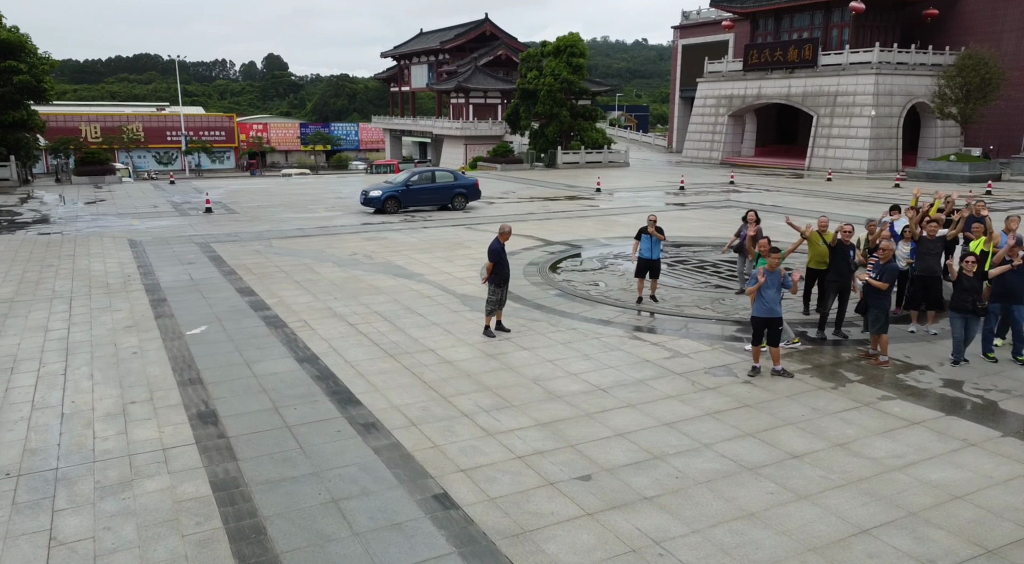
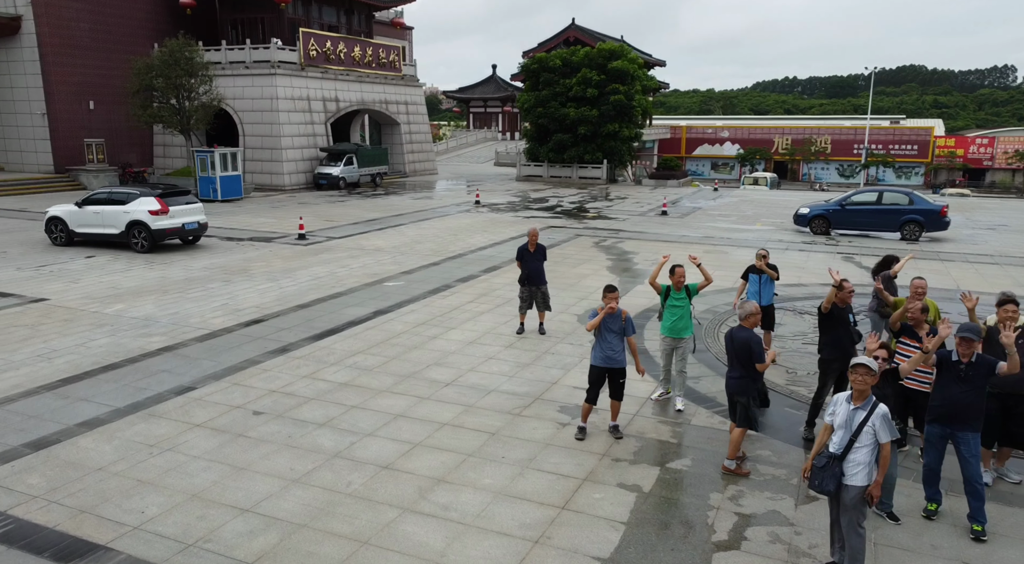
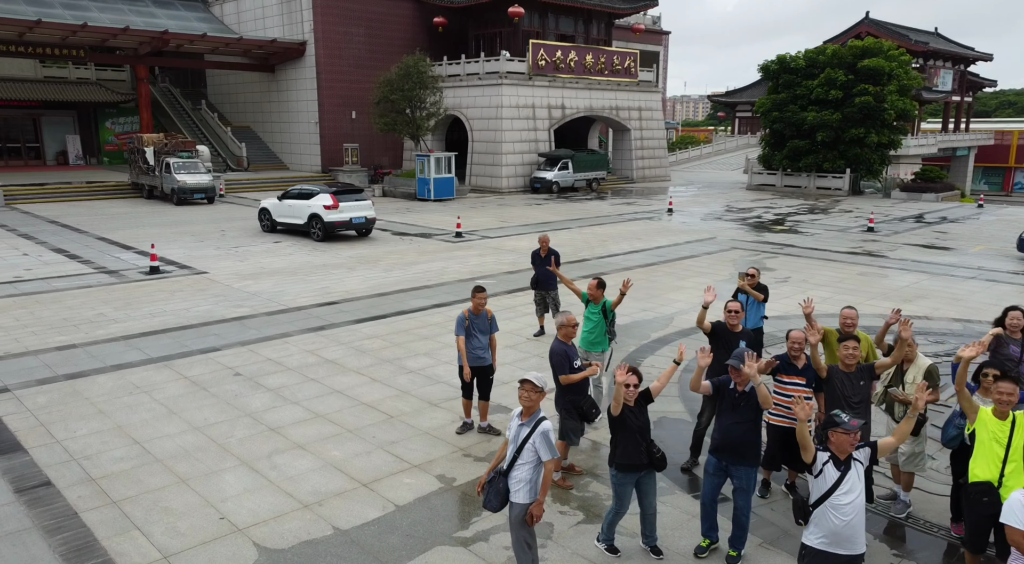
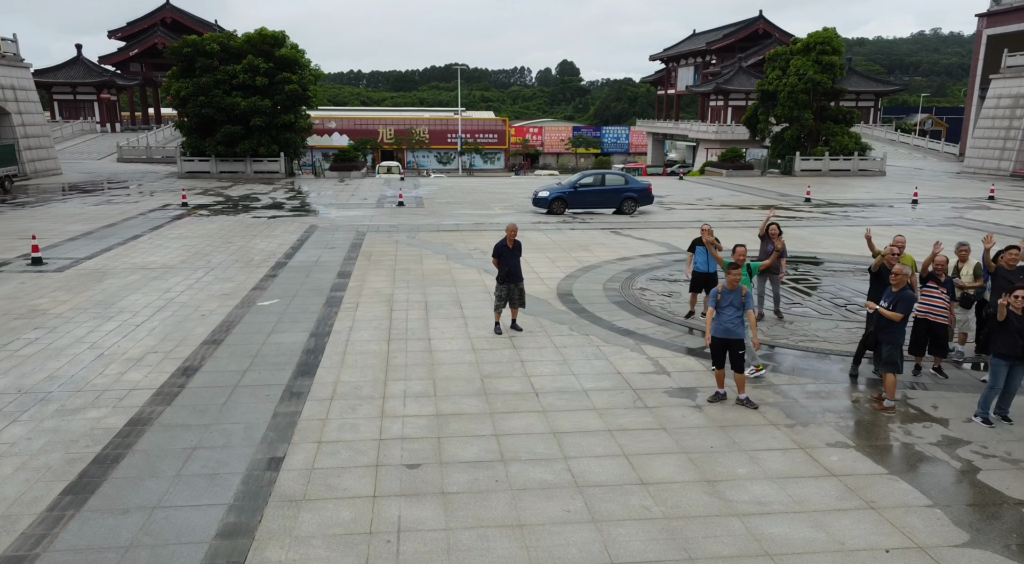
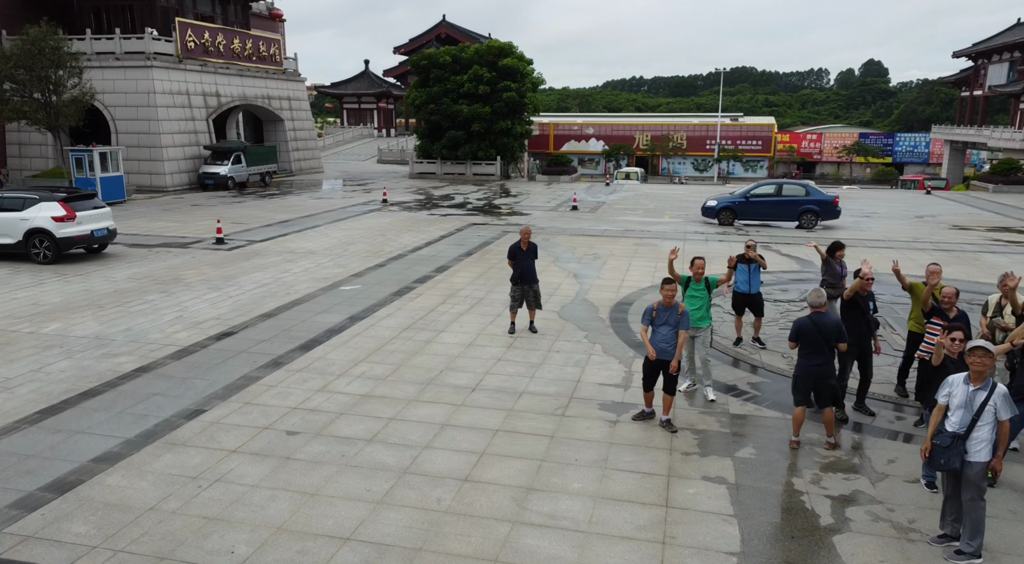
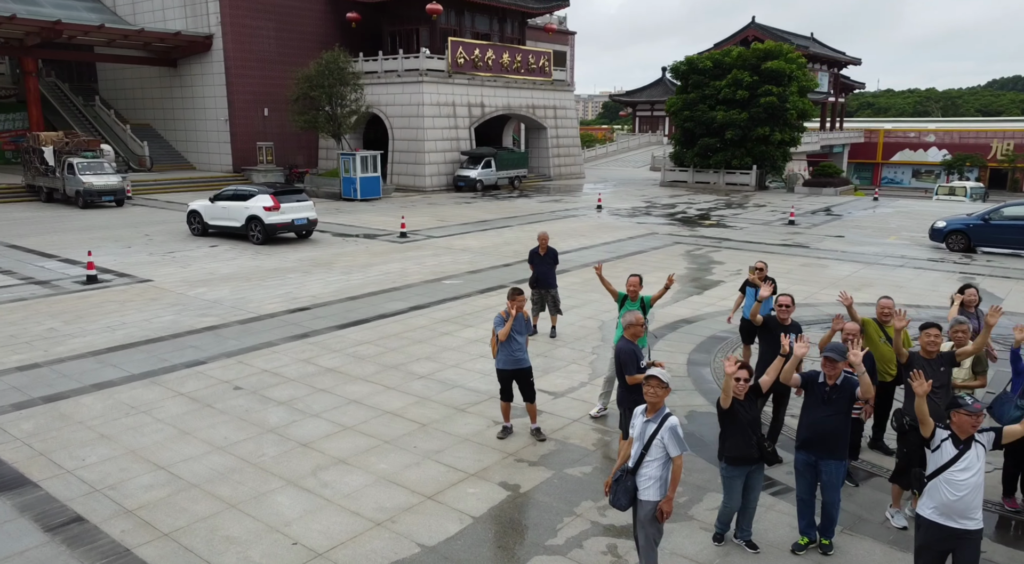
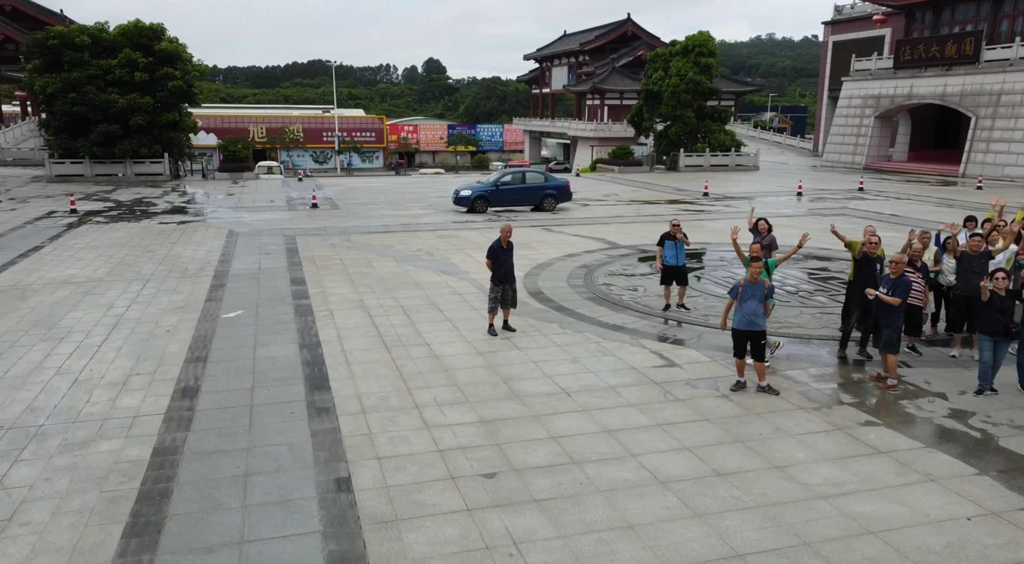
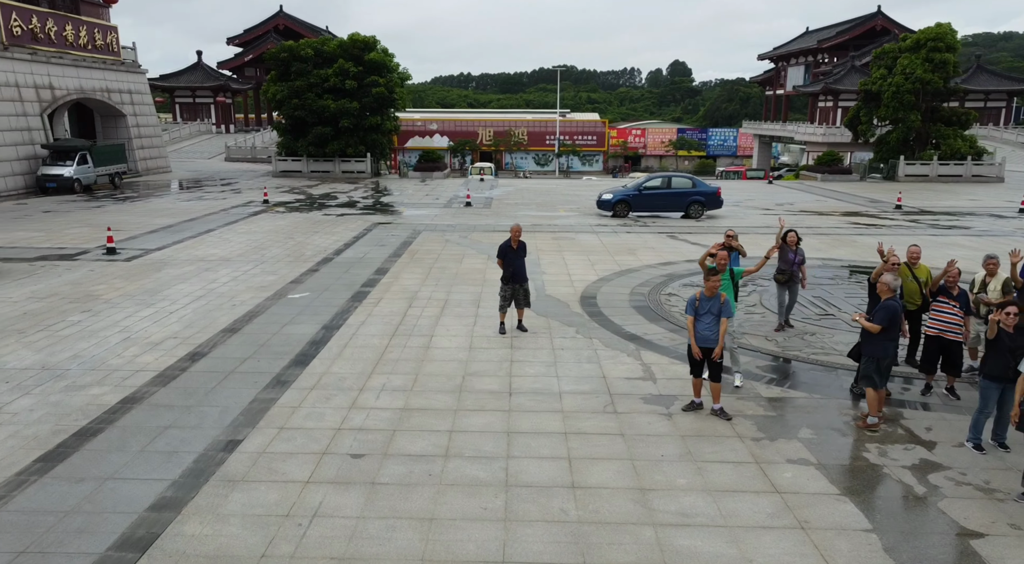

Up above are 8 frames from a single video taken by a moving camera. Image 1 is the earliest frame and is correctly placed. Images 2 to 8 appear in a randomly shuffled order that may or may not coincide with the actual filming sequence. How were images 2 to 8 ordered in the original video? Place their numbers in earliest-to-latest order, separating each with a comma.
7, 4, 8, 5, 2, 6, 3
